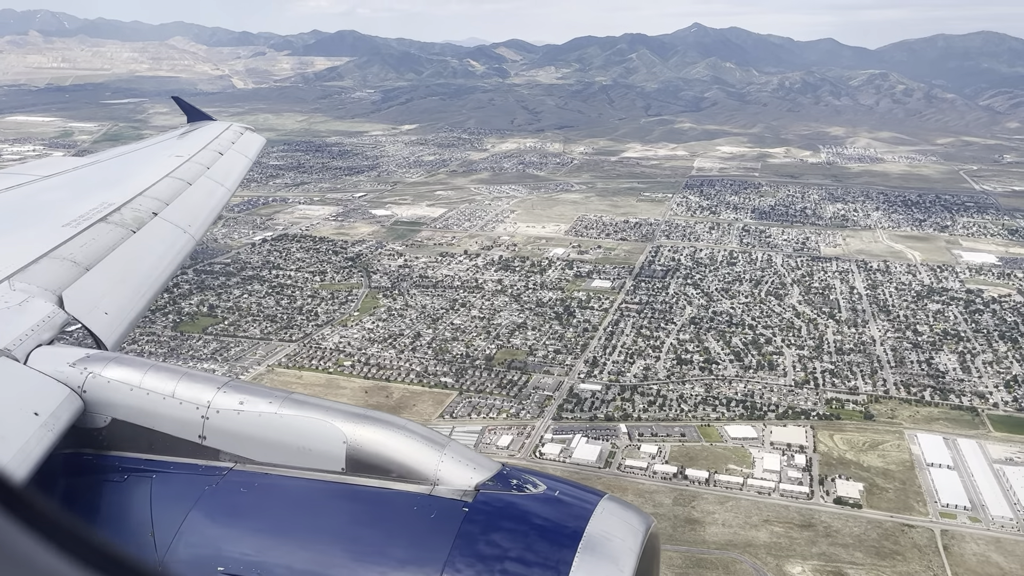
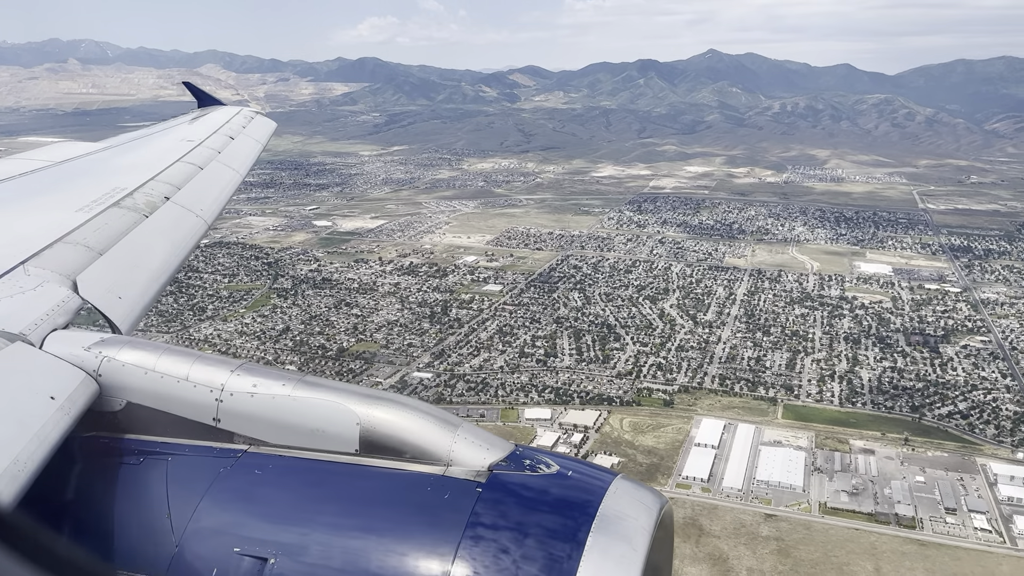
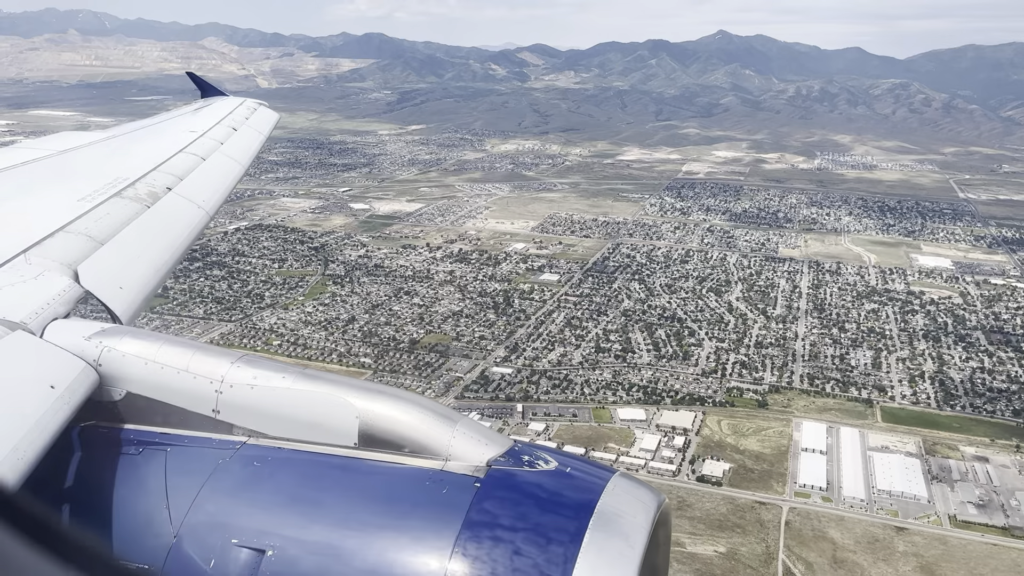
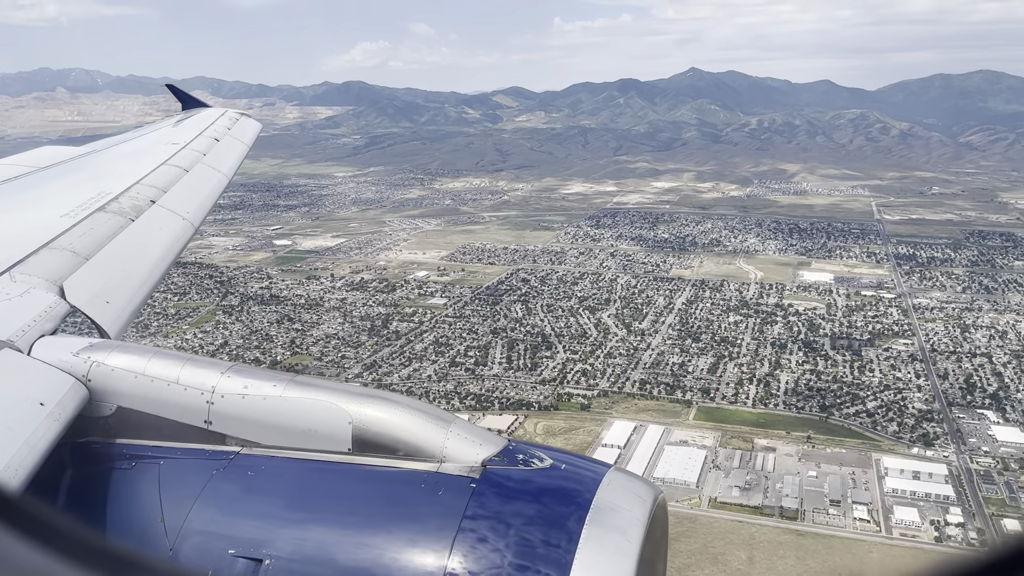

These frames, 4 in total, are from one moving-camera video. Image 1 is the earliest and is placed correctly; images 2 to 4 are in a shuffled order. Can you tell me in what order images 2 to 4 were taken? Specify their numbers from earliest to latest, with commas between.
3, 2, 4
